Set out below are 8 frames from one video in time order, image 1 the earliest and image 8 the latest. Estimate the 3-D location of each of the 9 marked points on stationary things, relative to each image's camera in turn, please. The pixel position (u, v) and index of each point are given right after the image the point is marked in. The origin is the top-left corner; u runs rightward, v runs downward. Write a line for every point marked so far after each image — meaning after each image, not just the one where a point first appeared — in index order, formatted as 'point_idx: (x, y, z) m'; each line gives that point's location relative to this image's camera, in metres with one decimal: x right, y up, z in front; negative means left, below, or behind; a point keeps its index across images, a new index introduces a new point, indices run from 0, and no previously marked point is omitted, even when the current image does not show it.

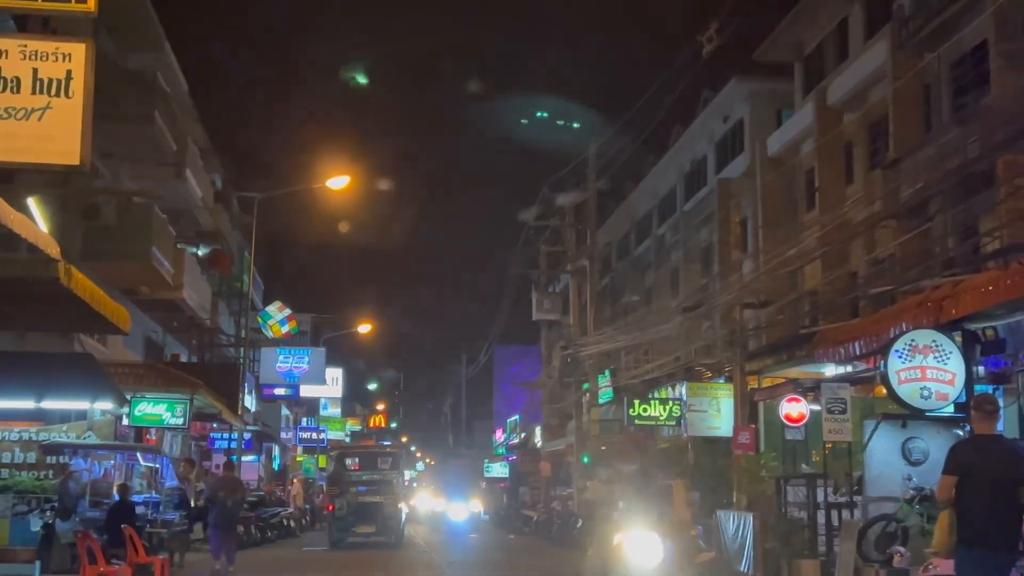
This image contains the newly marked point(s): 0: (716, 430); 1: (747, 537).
0: (+3.2, -2.2, +18.5) m
1: (+2.8, -2.9, +14.1) m
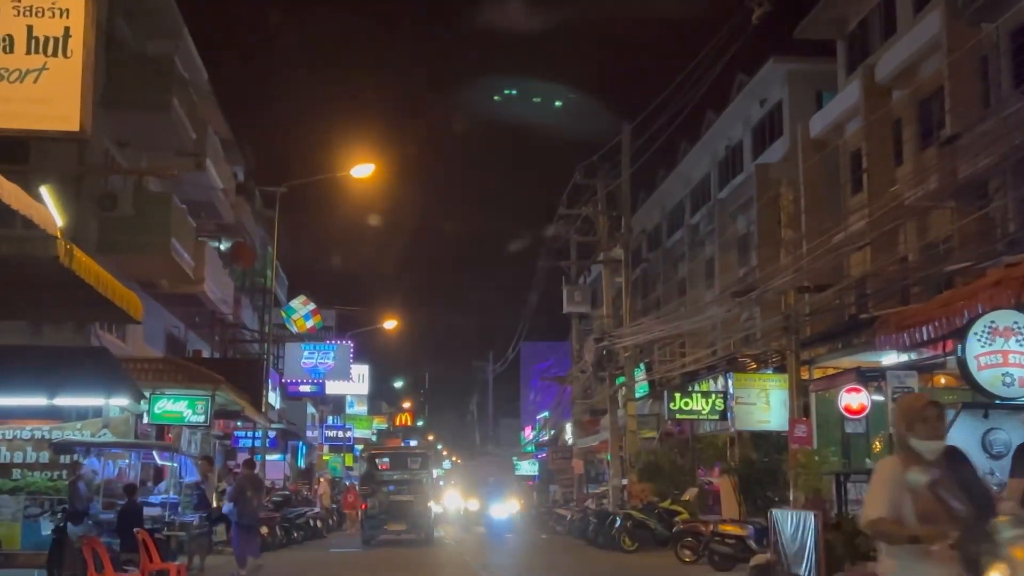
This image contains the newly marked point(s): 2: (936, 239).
0: (+3.7, -2.0, +17.4) m
1: (+3.2, -2.7, +13.0) m
2: (+6.9, +0.8, +19.5) m
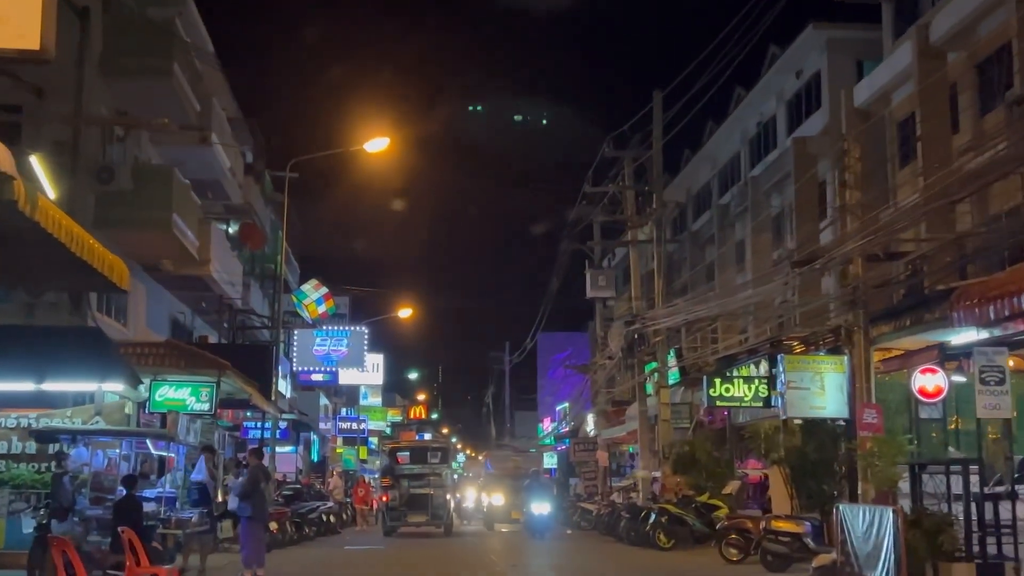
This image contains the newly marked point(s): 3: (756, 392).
0: (+4.1, -1.6, +15.9) m
1: (+3.6, -2.4, +11.5) m
2: (+7.3, +1.2, +17.9) m
3: (+4.0, -1.7, +19.6) m
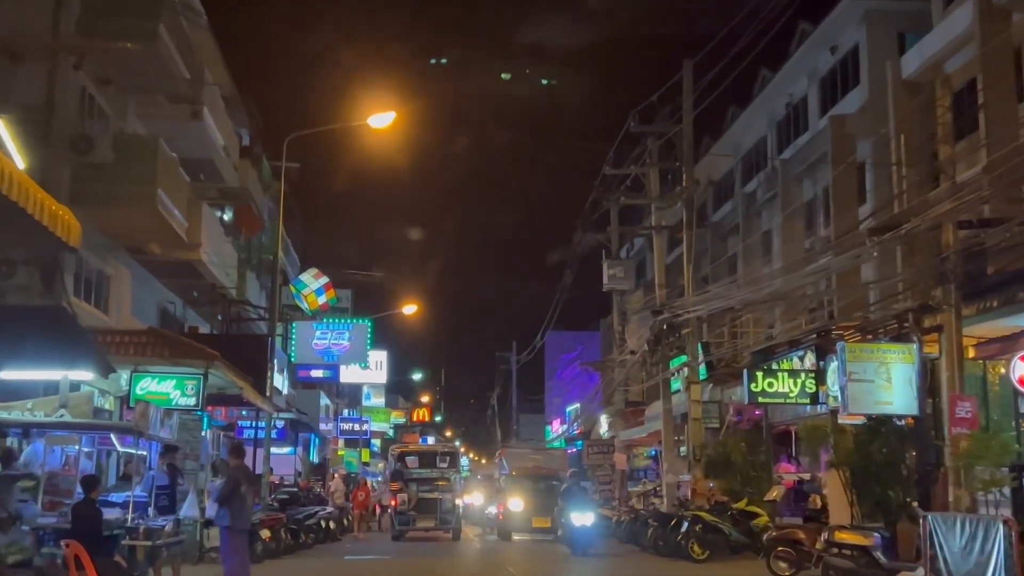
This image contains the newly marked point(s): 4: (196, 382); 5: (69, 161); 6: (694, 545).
0: (+4.4, -1.4, +14.0) m
1: (+3.8, -2.1, +9.6) m
2: (+7.6, +1.4, +16.0) m
3: (+4.3, -1.5, +17.7) m
4: (-4.8, -1.4, +18.2) m
5: (-6.8, +1.9, +18.5) m
6: (+2.8, -3.9, +18.2) m
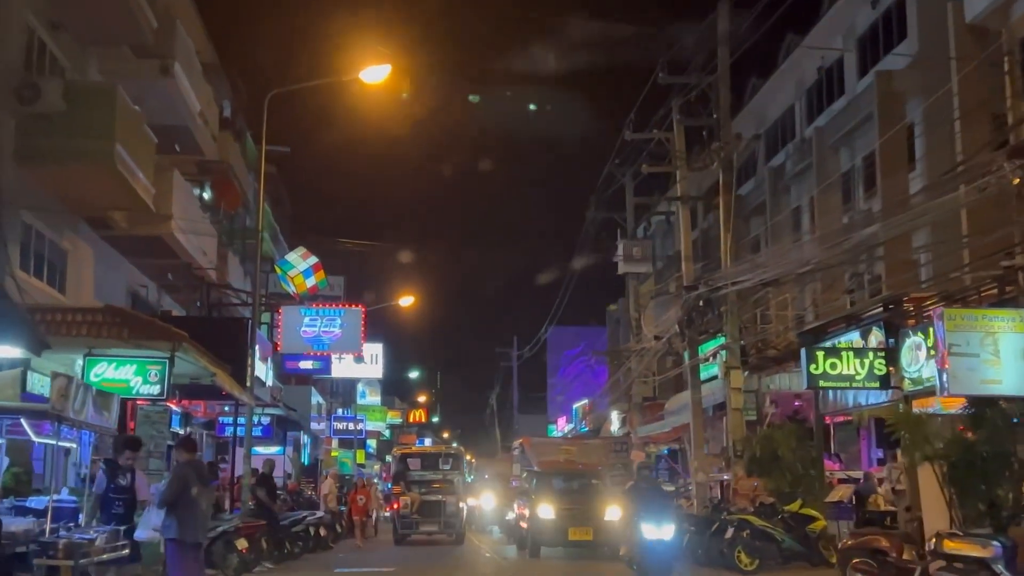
0: (+4.6, -0.9, +11.4) m
1: (+4.1, -1.6, +7.0) m
2: (+7.8, +1.9, +13.5) m
3: (+4.5, -1.0, +15.2) m
4: (-4.6, -1.0, +15.6) m
5: (-6.6, +2.3, +15.9) m
6: (+3.0, -3.5, +15.6) m
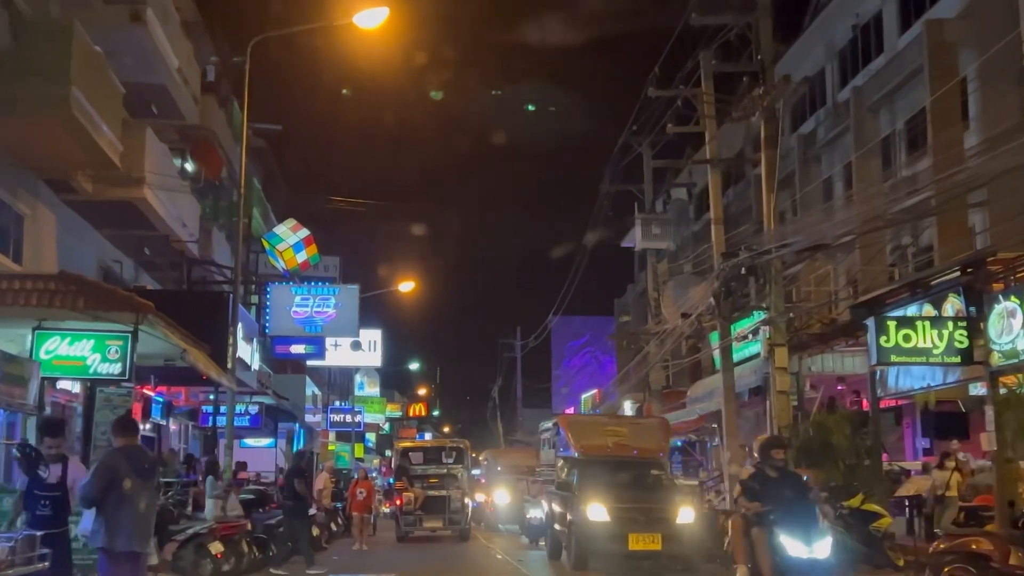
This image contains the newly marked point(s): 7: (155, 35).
0: (+4.8, -0.5, +9.3) m
1: (+4.3, -1.2, +4.9) m
2: (+8.0, +2.3, +11.3) m
3: (+4.7, -0.6, +13.0) m
4: (-4.4, -0.6, +13.5) m
5: (-6.4, +2.7, +13.7) m
6: (+3.2, -3.0, +13.5) m
7: (-5.7, +4.0, +19.0) m
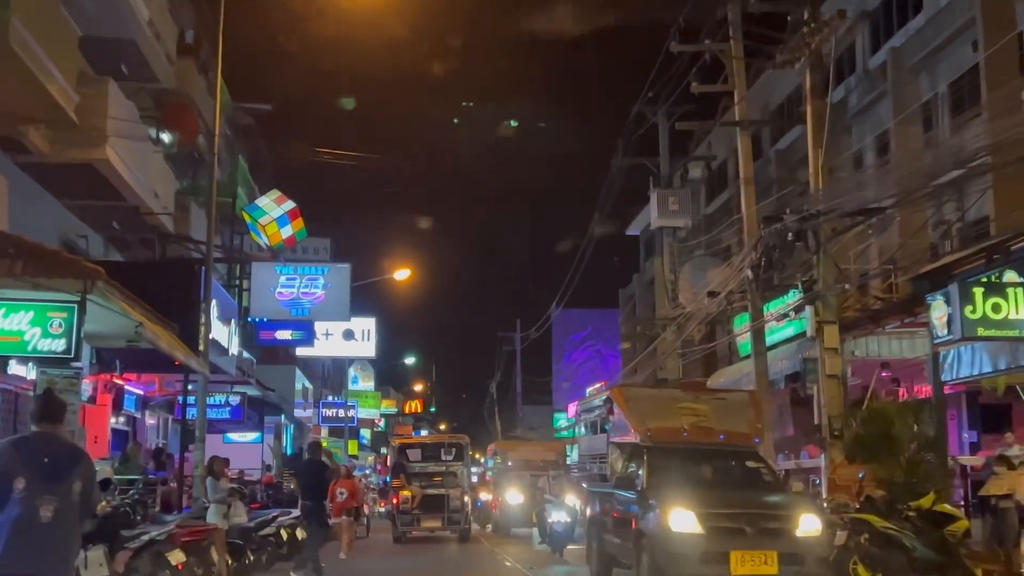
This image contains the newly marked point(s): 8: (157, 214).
0: (+5.0, -0.1, +7.3) m
1: (+4.5, -0.9, +2.9) m
2: (+8.2, +2.7, +9.3) m
3: (+4.9, -0.2, +11.0) m
4: (-4.2, -0.3, +11.4) m
5: (-6.3, +3.1, +11.7) m
6: (+3.4, -2.7, +11.5) m
7: (-5.6, +4.4, +17.0) m
8: (-5.8, +1.2, +19.4) m
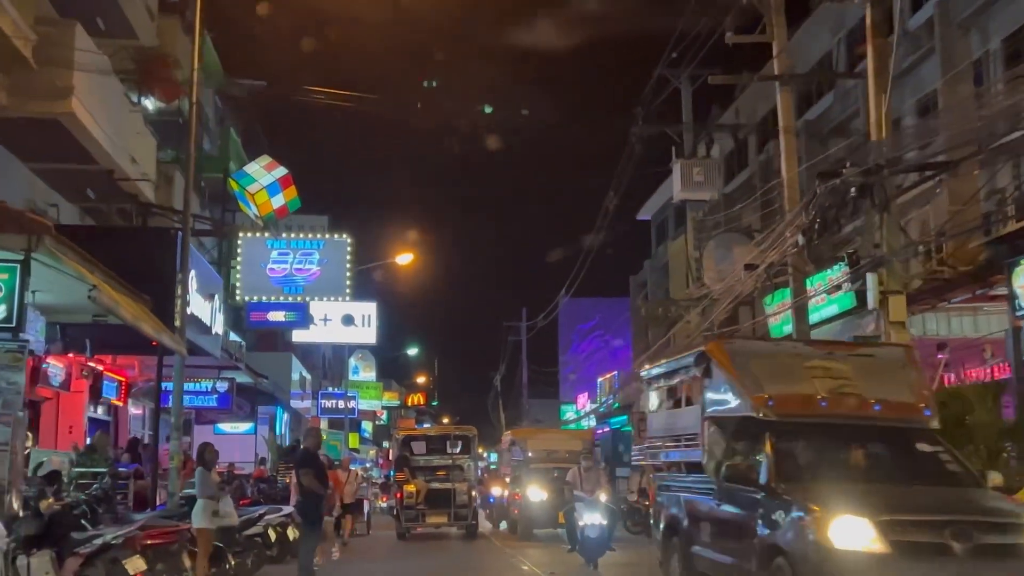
0: (+5.2, +0.2, +5.5) m
1: (+4.6, -0.6, +1.1) m
2: (+8.4, +3.0, +7.5) m
3: (+5.1, +0.1, +9.2) m
4: (-4.0, +0.1, +9.7) m
5: (-6.1, +3.4, +9.9) m
6: (+3.5, -2.3, +9.7) m
7: (-5.4, +4.7, +15.2) m
8: (-5.6, +1.6, +17.7) m
